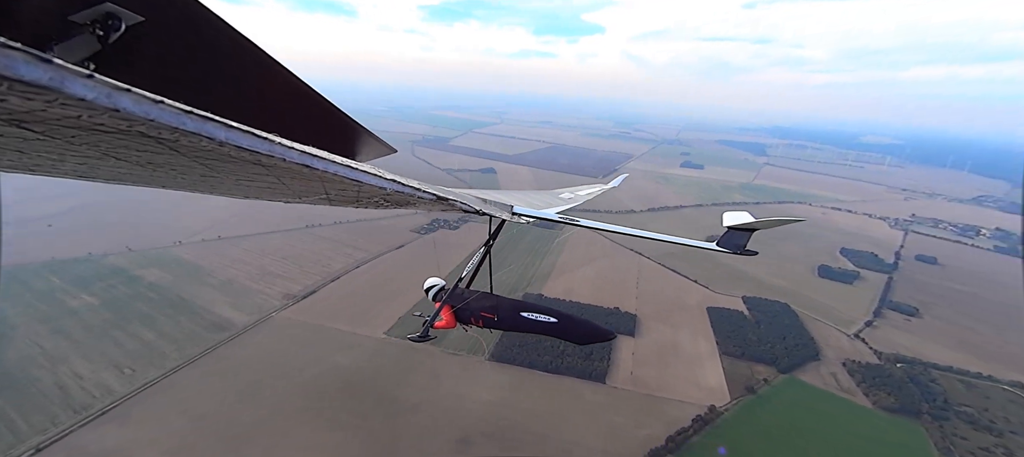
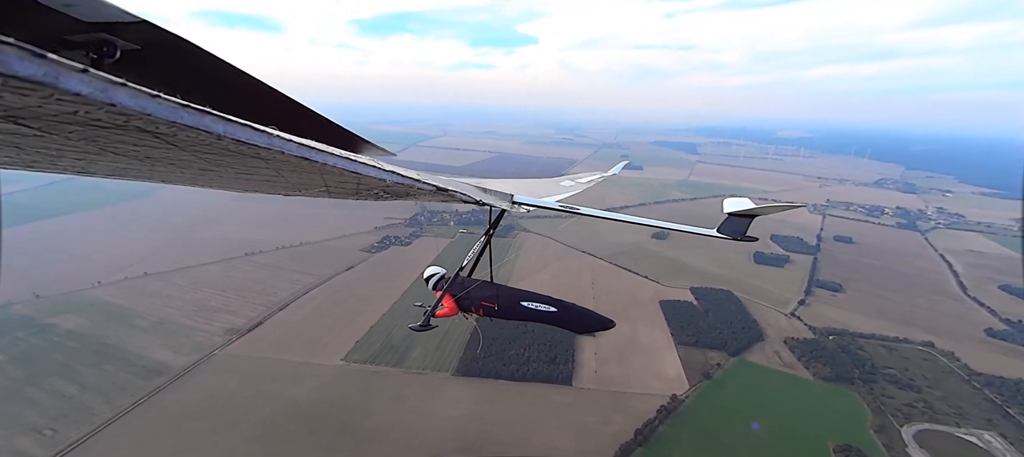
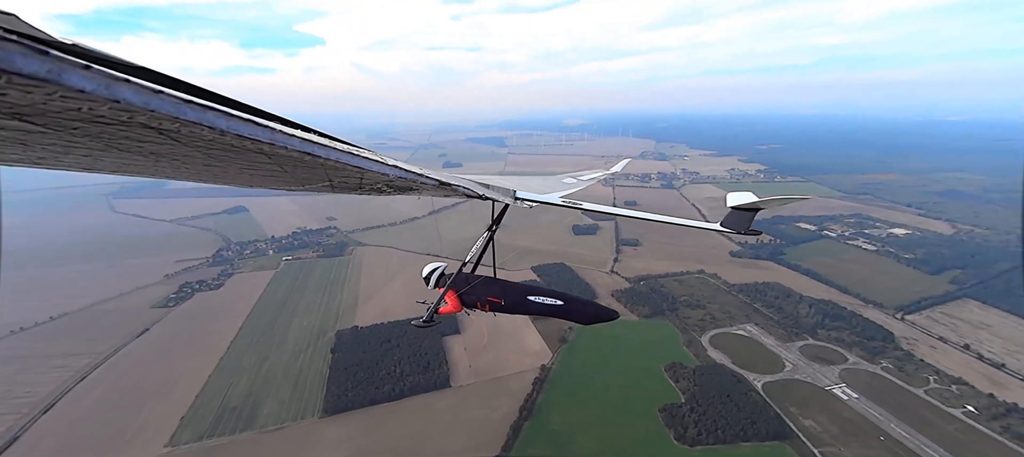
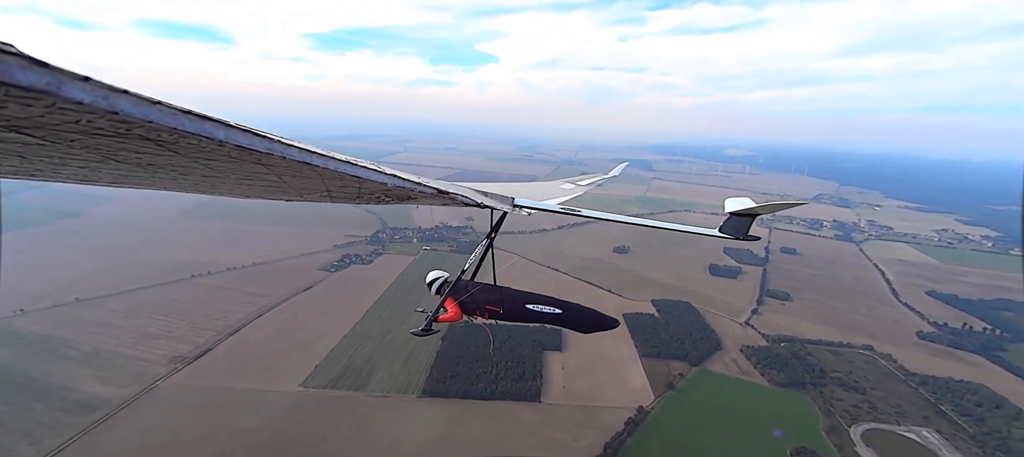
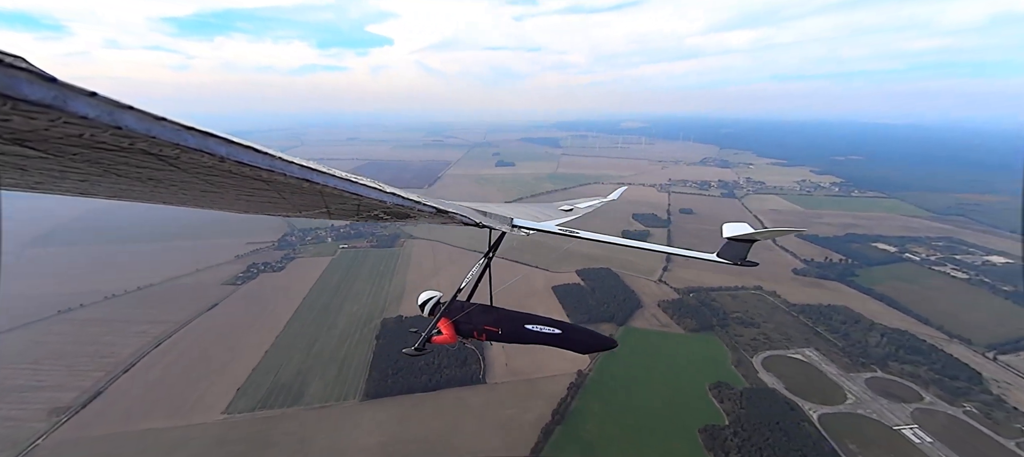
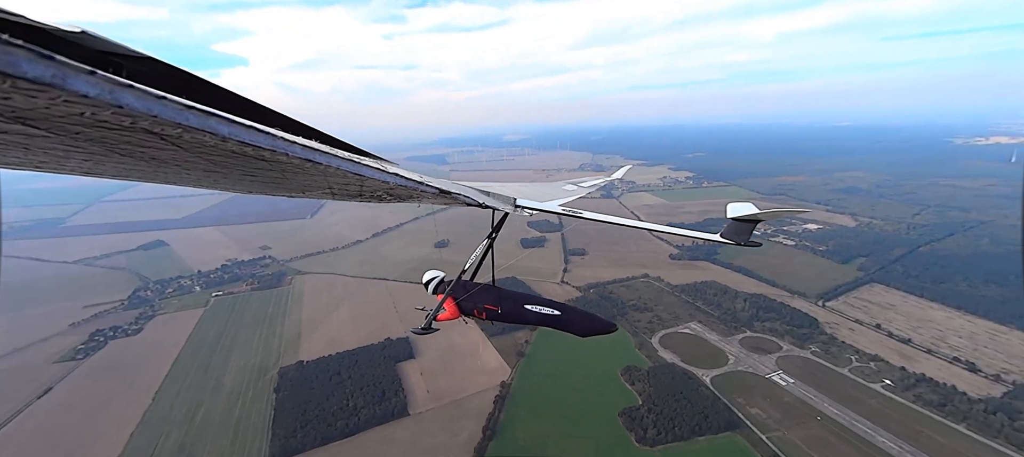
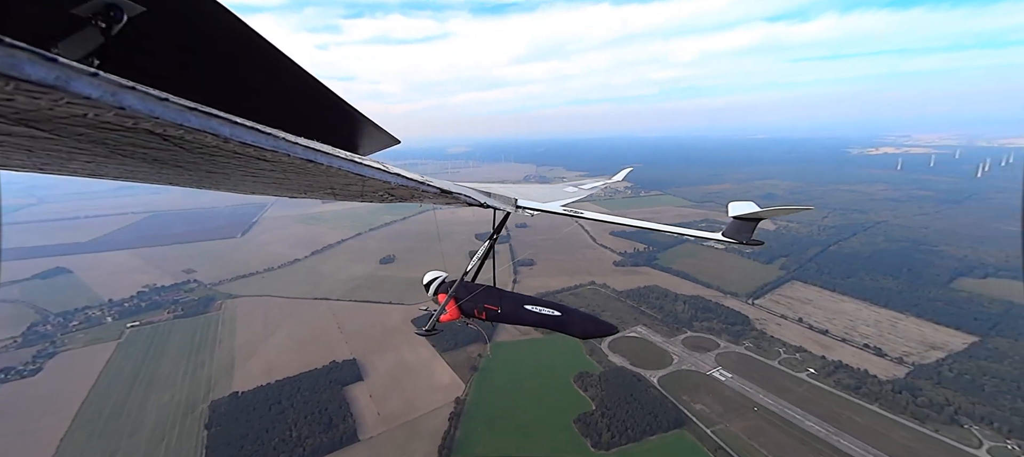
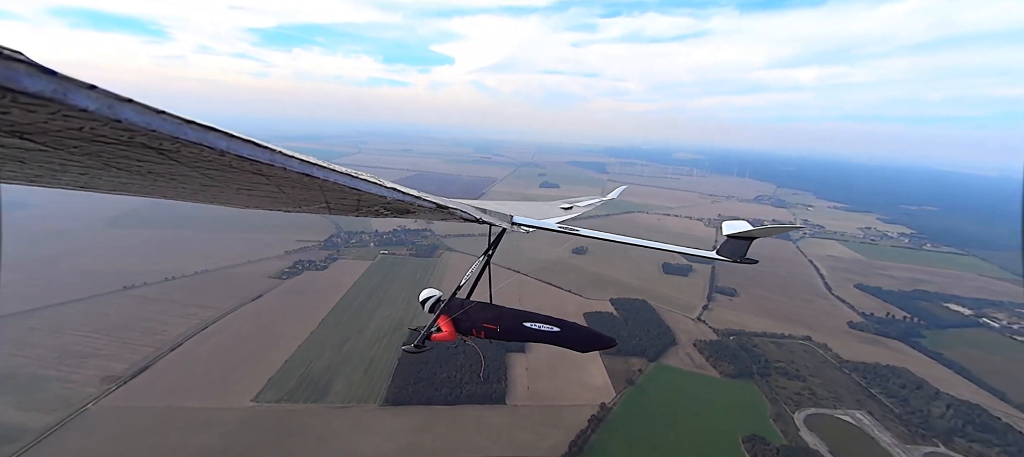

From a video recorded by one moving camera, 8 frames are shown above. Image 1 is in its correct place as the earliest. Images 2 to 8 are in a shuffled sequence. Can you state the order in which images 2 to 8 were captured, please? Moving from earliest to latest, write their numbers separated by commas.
2, 4, 8, 5, 3, 6, 7
